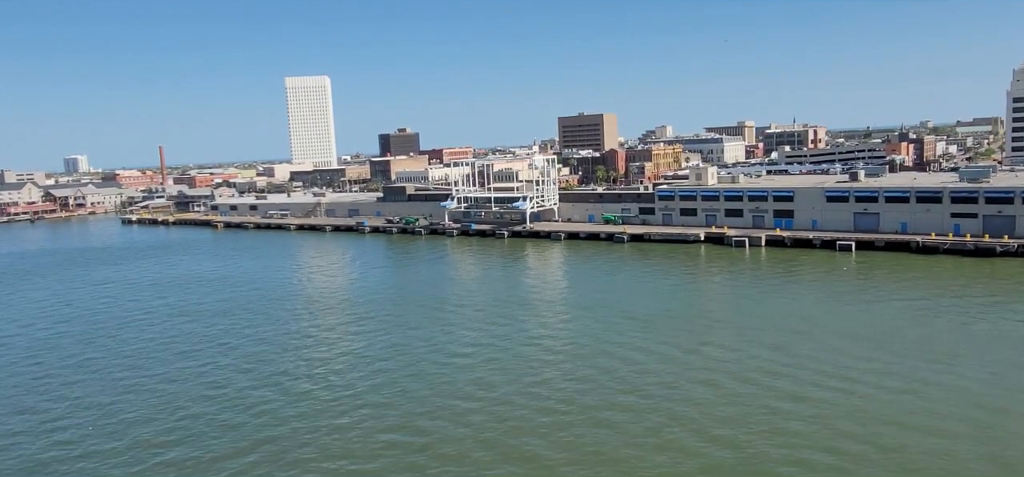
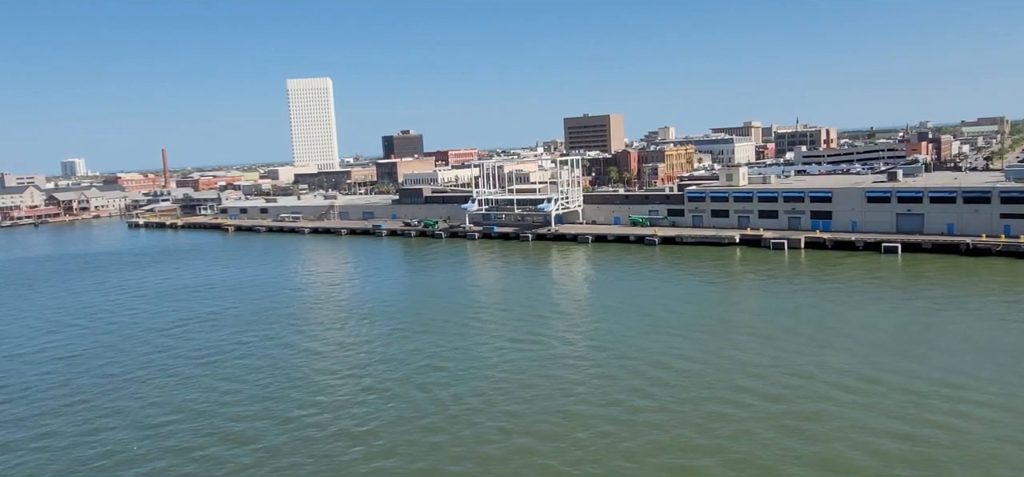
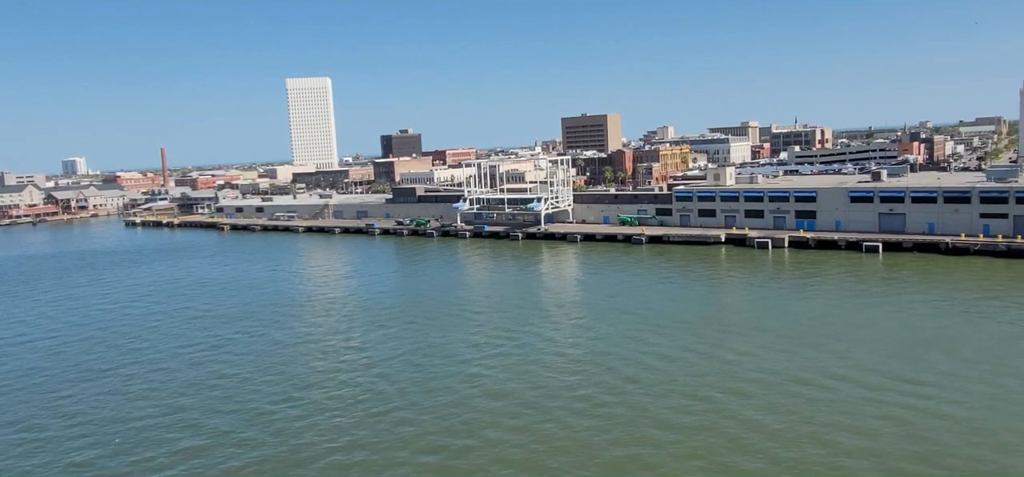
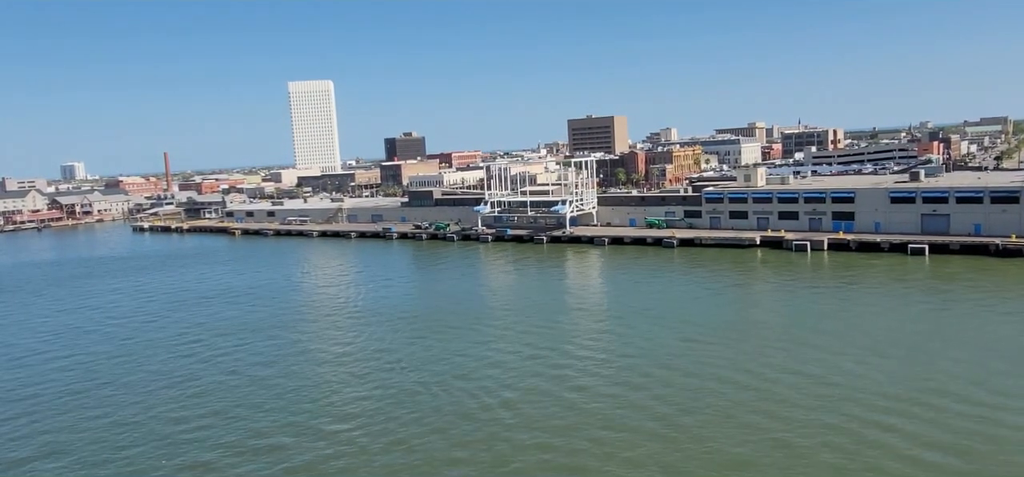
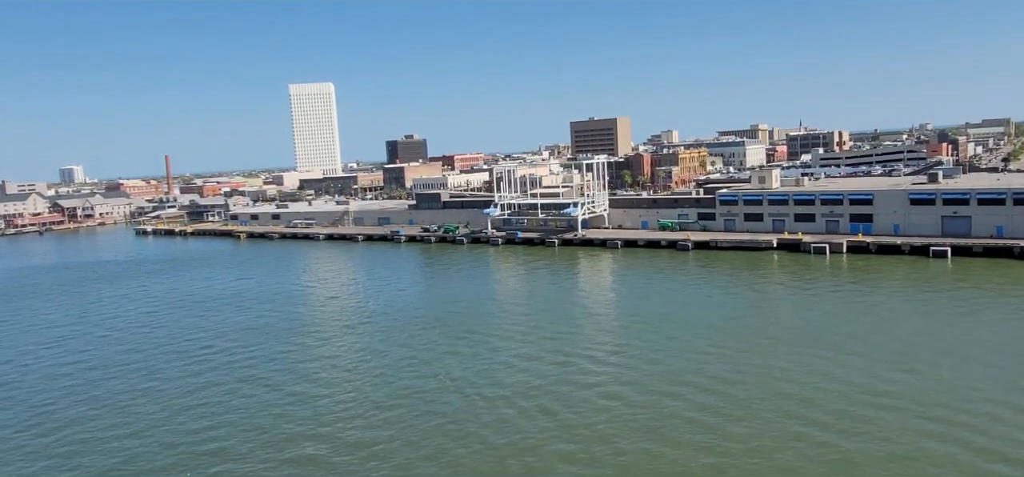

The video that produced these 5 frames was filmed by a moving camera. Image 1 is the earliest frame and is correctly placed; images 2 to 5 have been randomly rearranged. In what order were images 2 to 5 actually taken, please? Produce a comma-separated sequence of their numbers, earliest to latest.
3, 2, 4, 5
